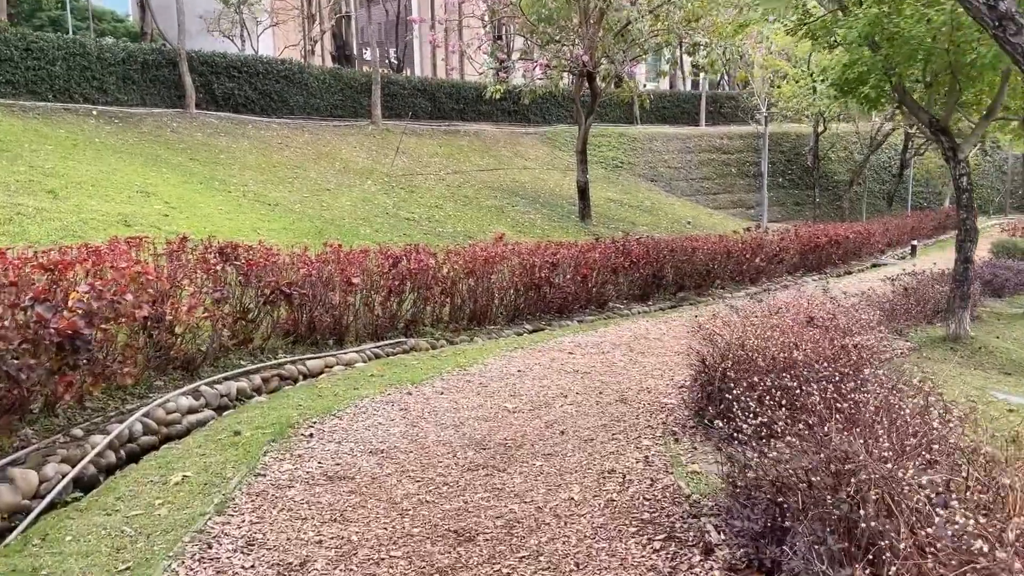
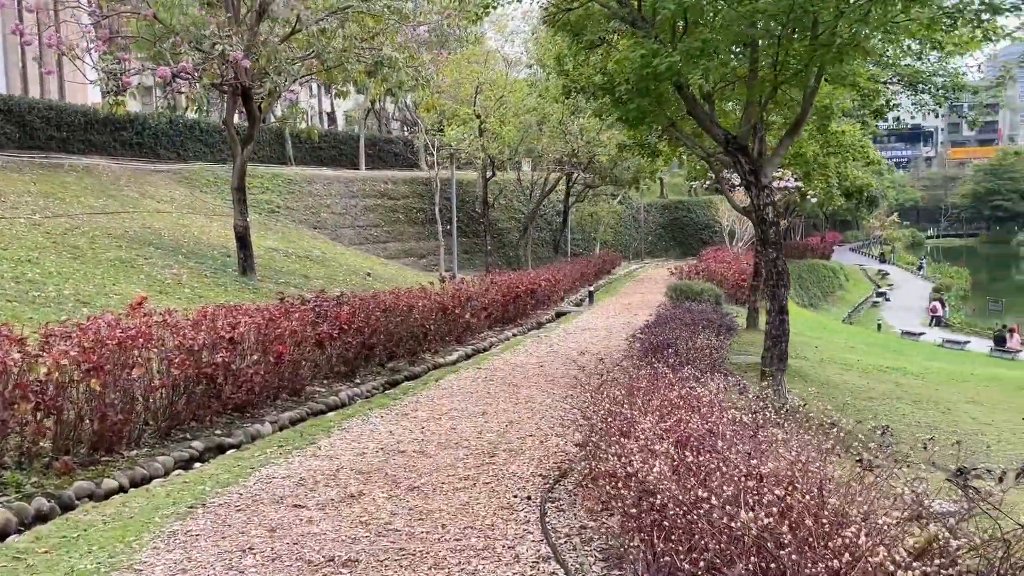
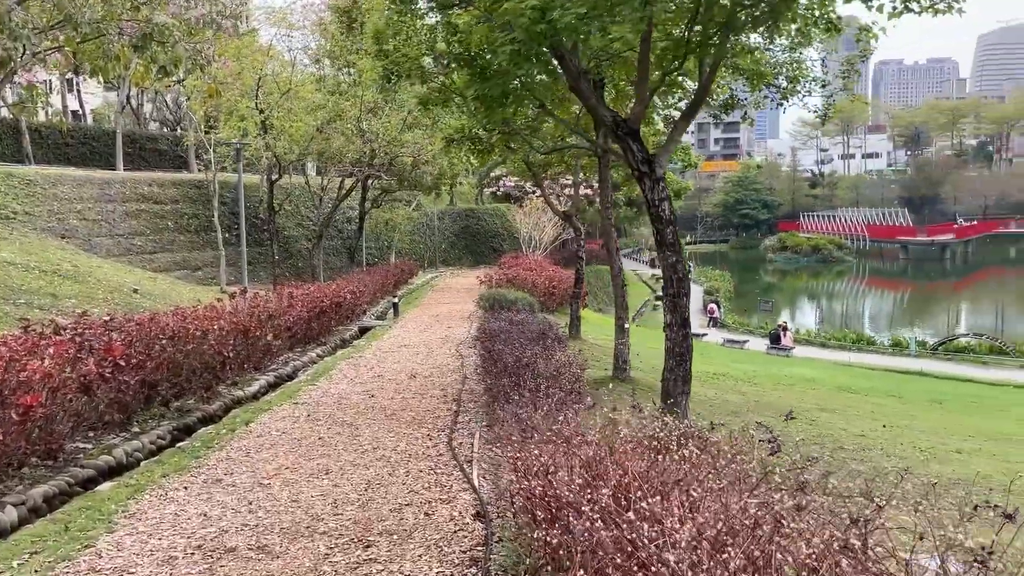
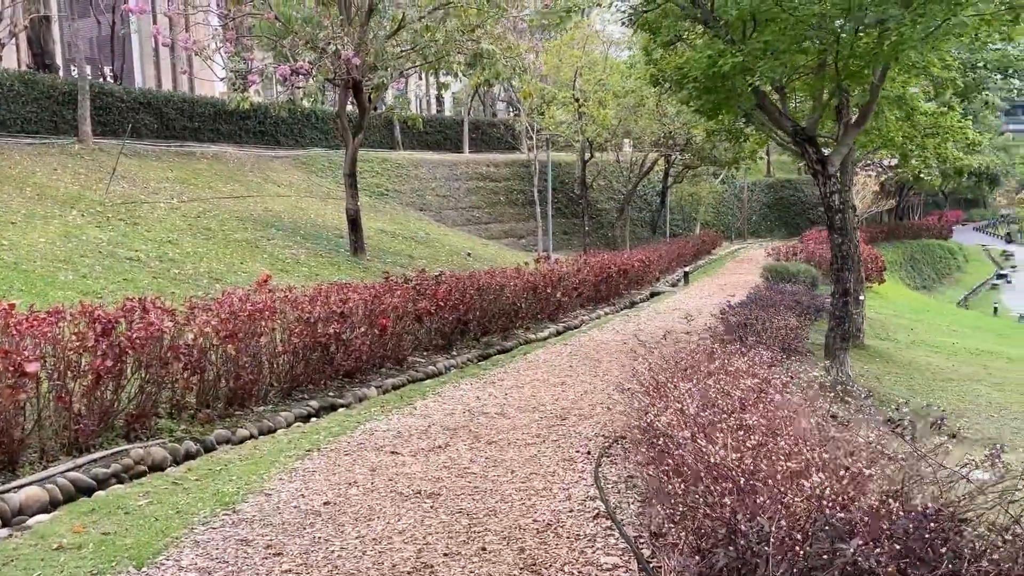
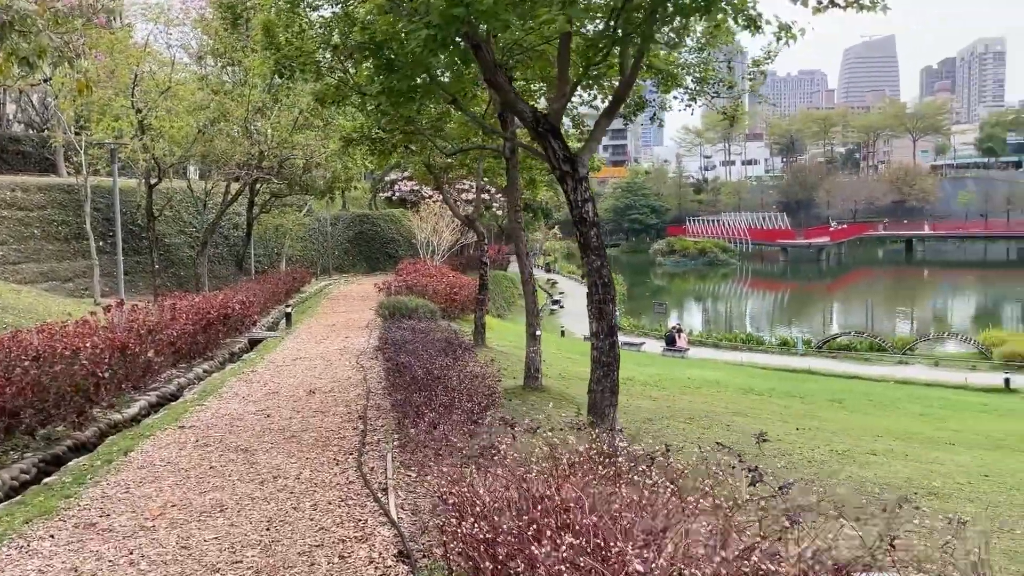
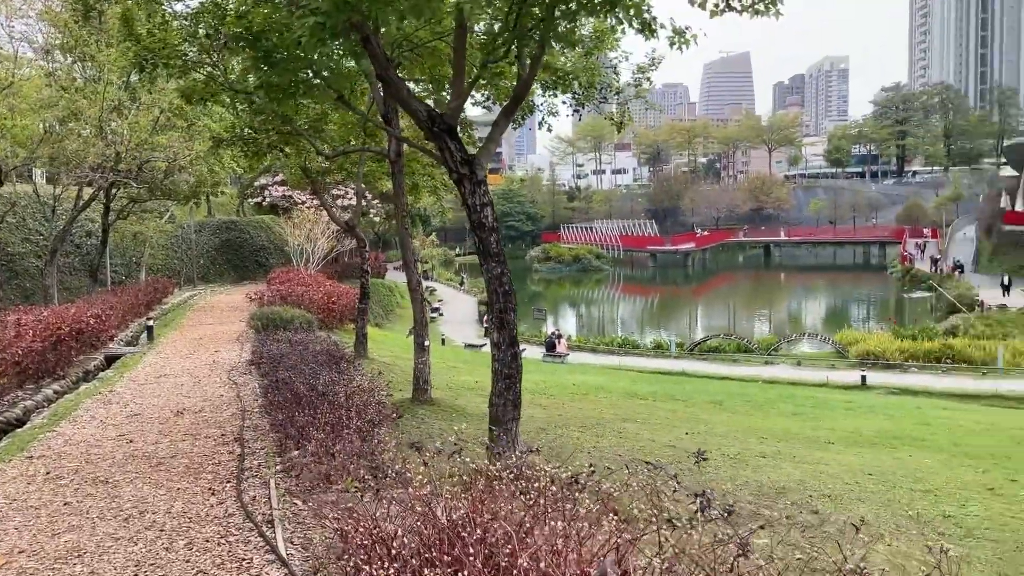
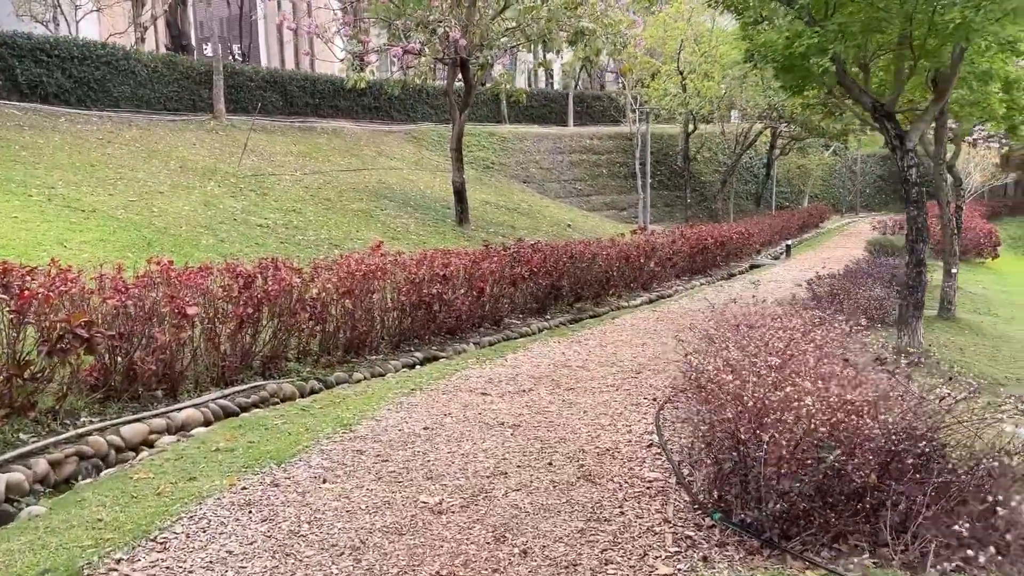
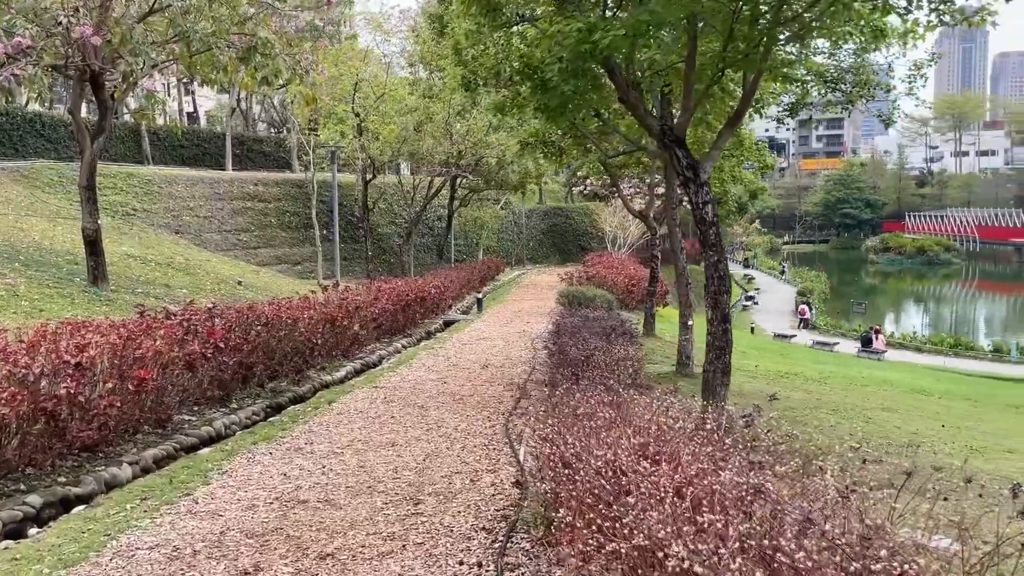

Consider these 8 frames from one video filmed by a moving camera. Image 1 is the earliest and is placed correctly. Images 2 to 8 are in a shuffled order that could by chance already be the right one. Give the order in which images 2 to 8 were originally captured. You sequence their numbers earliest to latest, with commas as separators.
7, 4, 2, 8, 3, 5, 6
